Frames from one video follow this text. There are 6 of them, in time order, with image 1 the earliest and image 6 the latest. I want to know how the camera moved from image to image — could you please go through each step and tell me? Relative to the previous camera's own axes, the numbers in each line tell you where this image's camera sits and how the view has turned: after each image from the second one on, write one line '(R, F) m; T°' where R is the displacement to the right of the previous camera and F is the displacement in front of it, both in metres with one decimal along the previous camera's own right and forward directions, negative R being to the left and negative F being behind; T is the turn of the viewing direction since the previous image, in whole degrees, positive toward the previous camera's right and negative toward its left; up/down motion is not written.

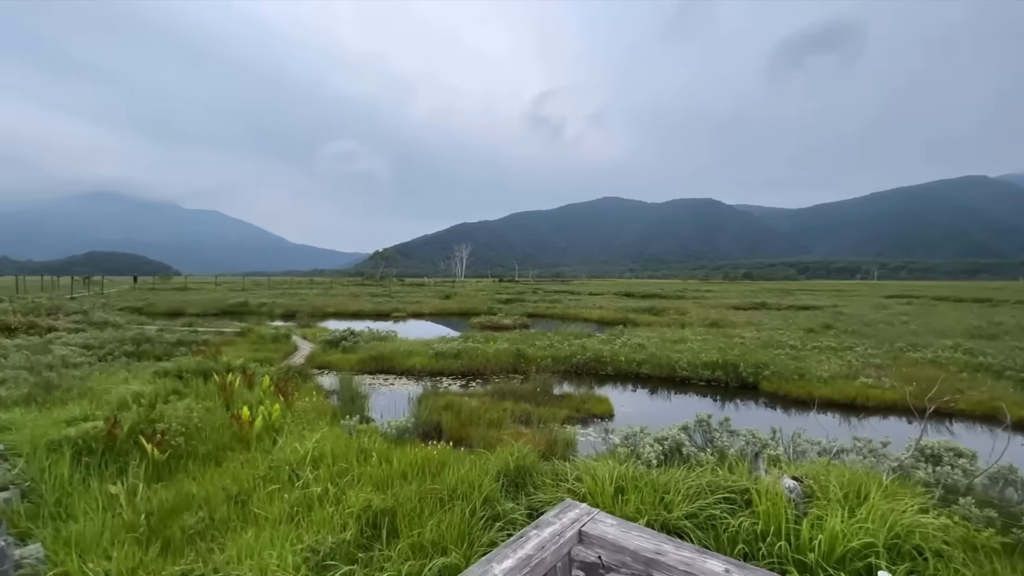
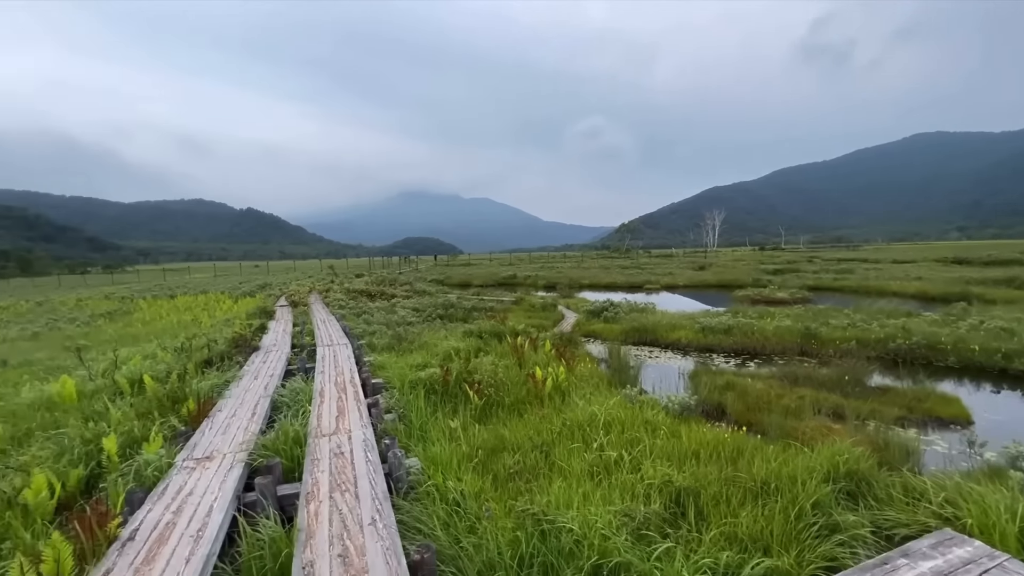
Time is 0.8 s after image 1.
(-0.5, +0.1) m; -30°
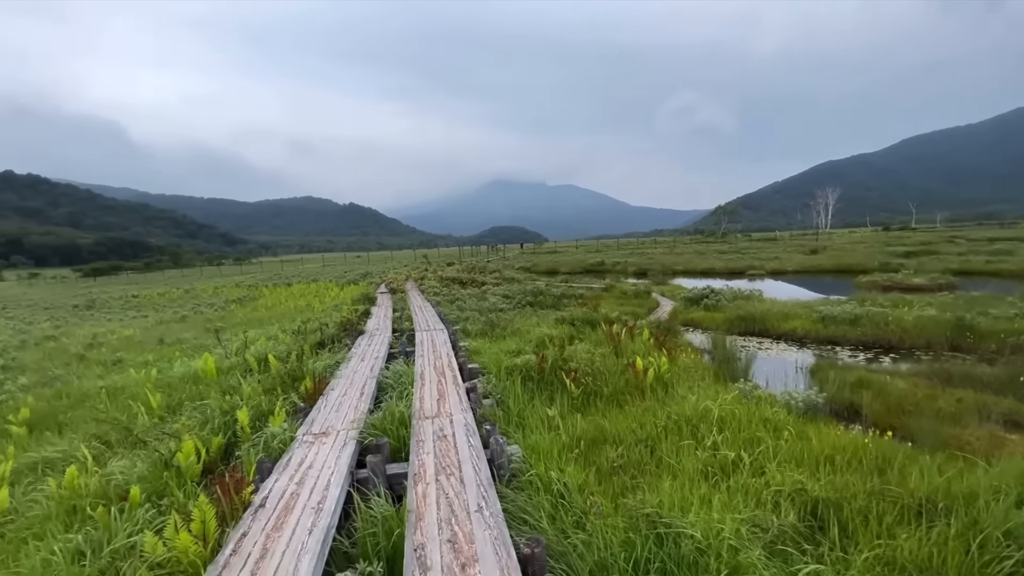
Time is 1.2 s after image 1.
(-0.2, +0.2) m; -10°
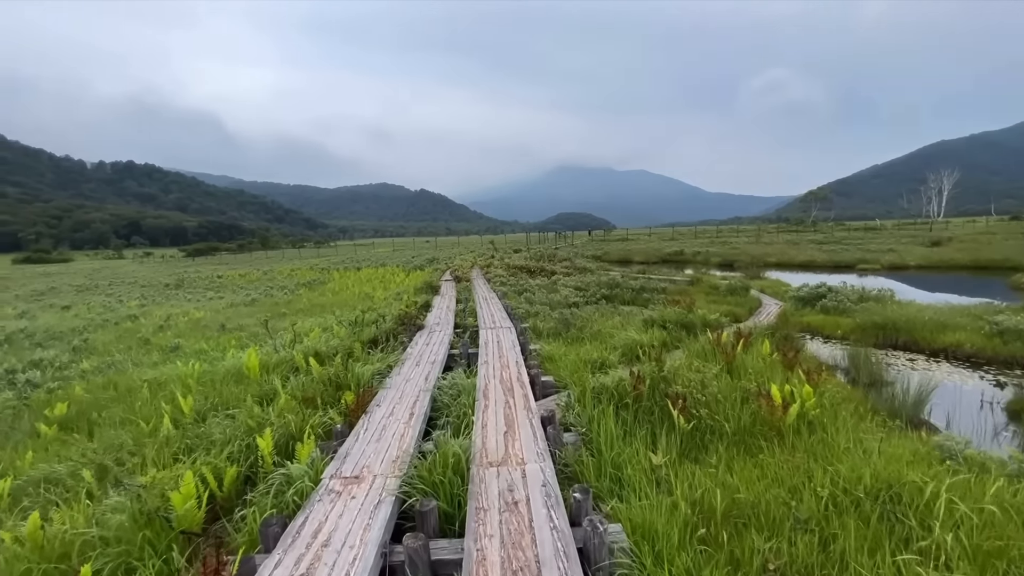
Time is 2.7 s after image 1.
(-0.3, +1.5) m; -8°
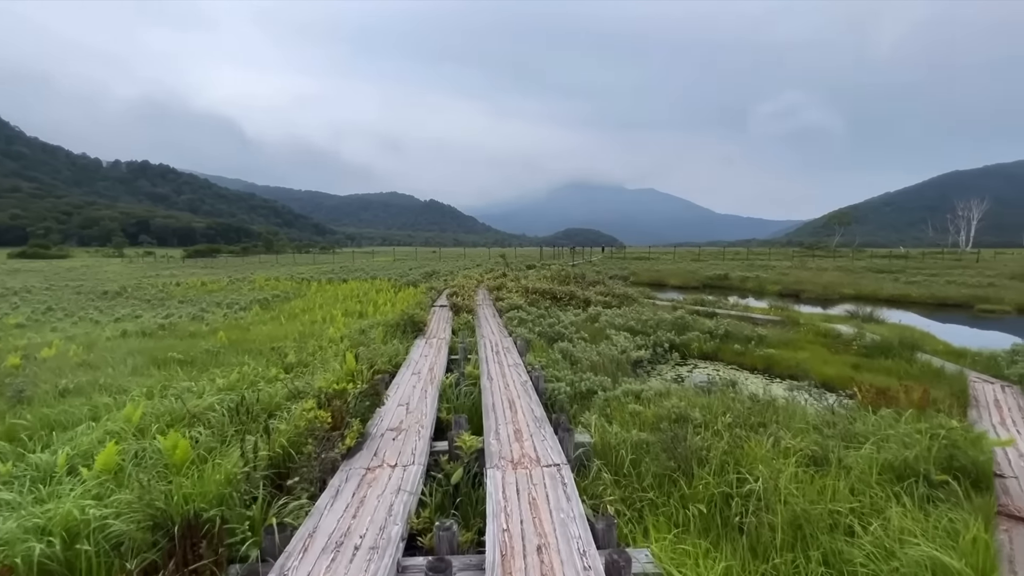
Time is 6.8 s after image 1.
(-0.5, +5.5) m; -1°
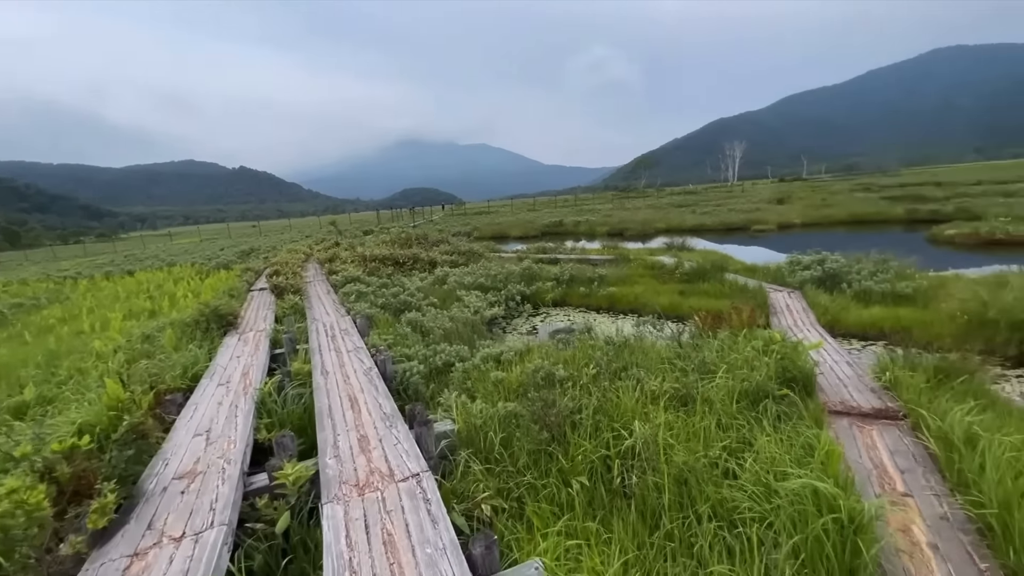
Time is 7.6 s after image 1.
(+0.2, +0.9) m; +18°
